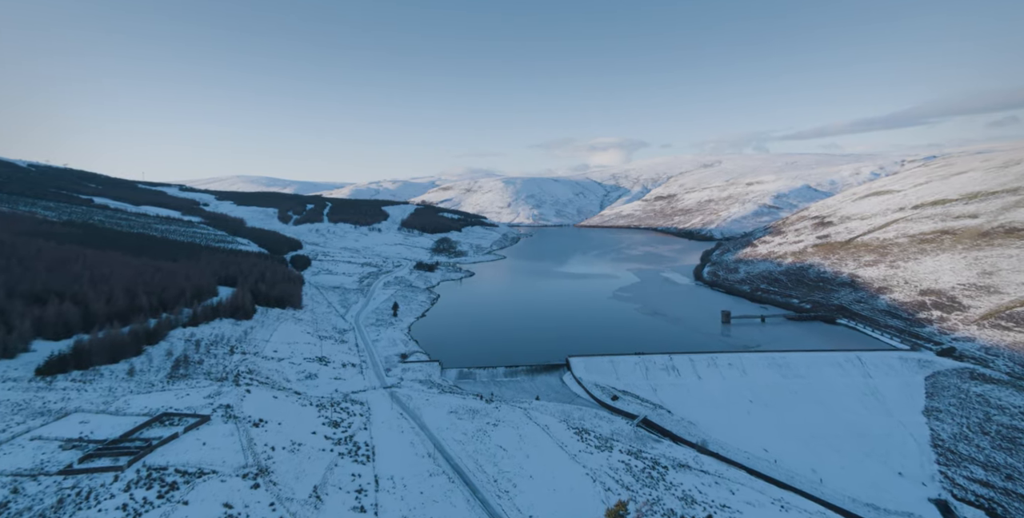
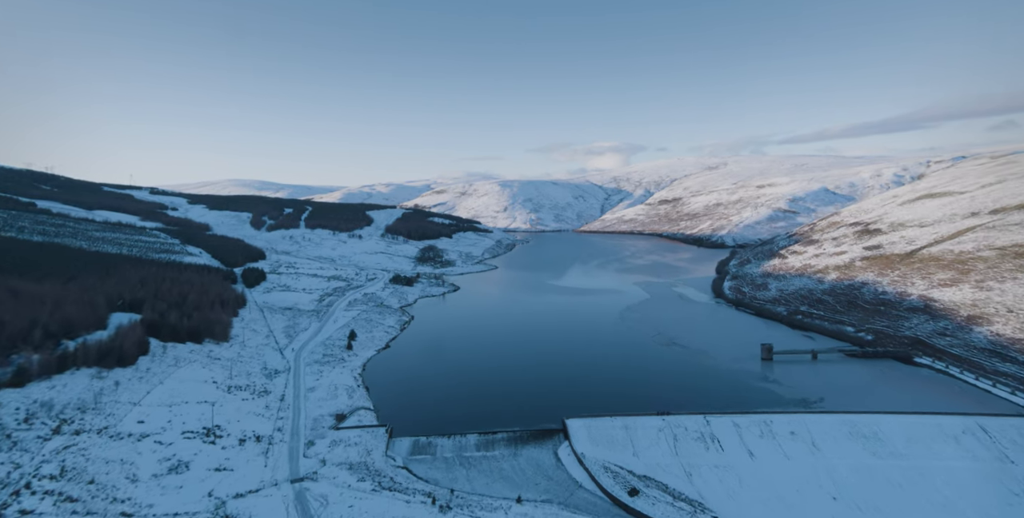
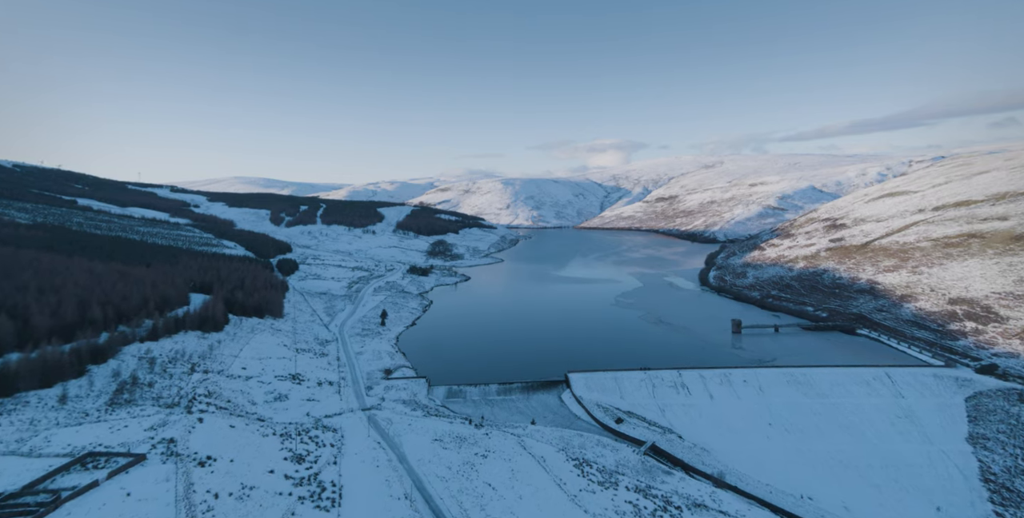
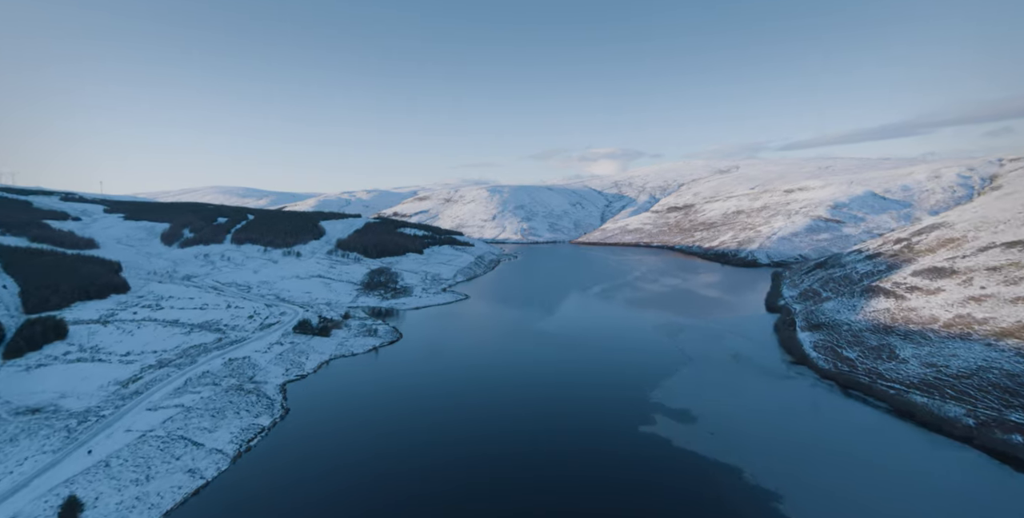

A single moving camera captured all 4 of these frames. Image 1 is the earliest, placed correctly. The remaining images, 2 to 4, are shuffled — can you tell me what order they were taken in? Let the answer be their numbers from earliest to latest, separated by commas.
3, 2, 4
